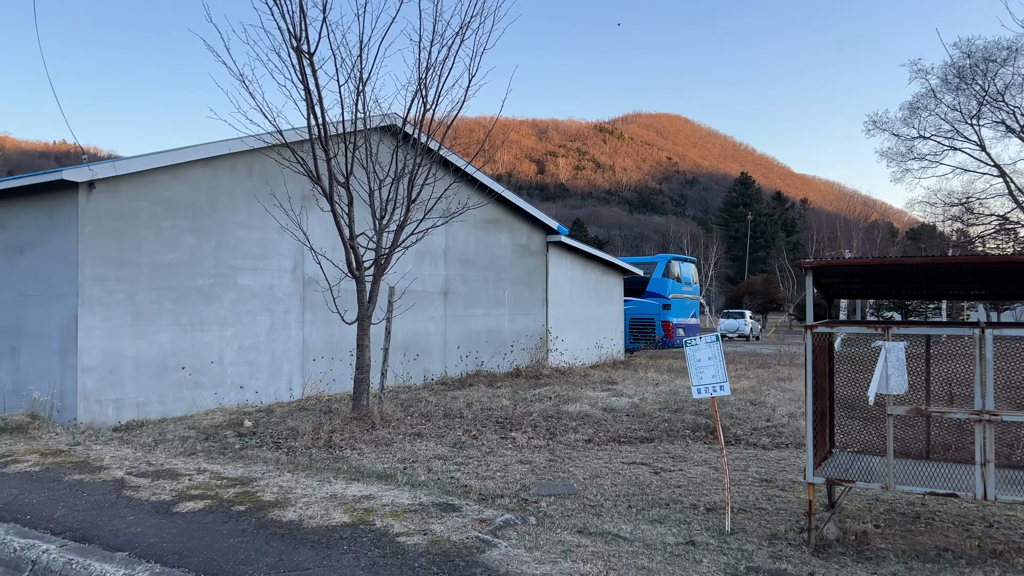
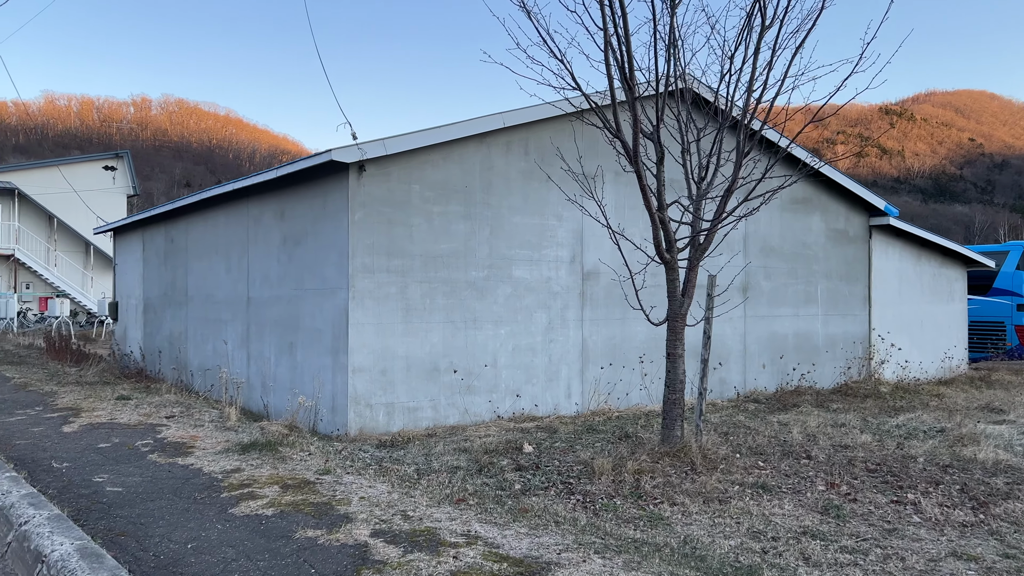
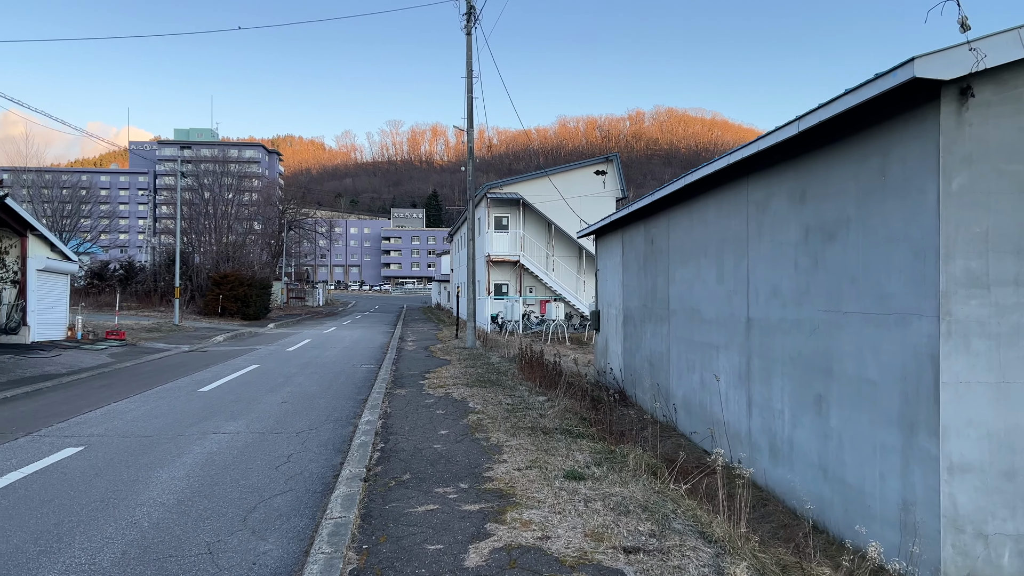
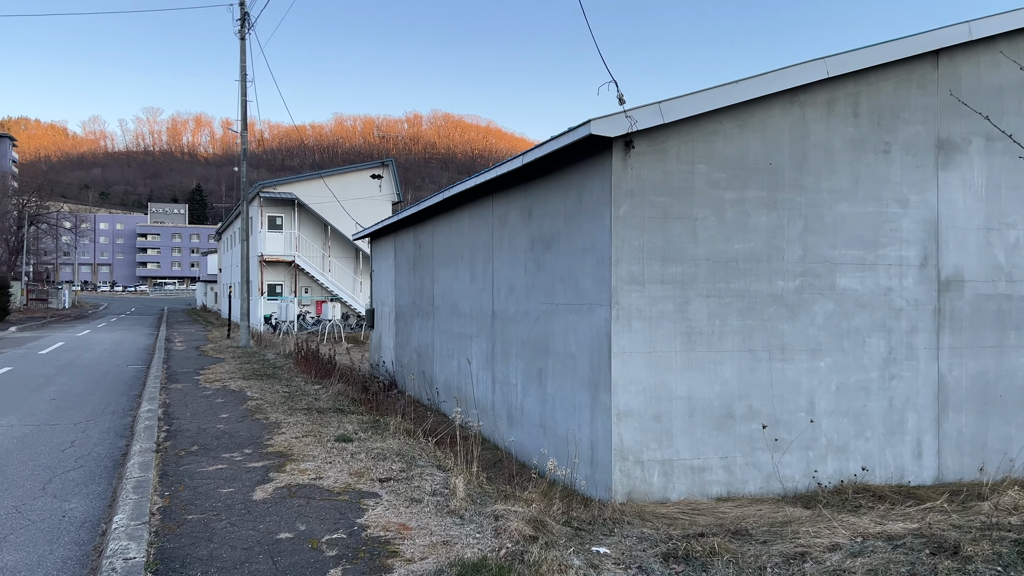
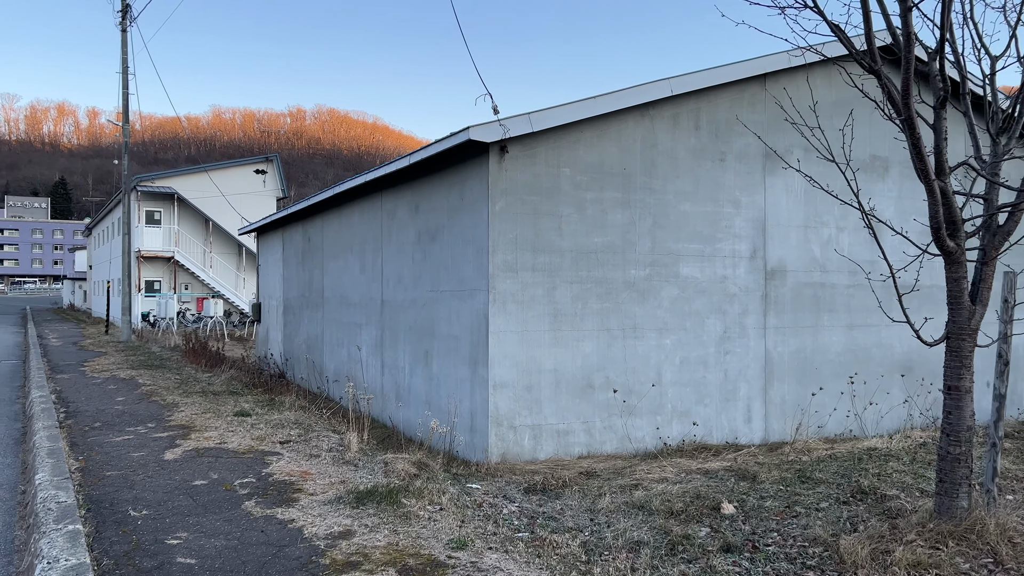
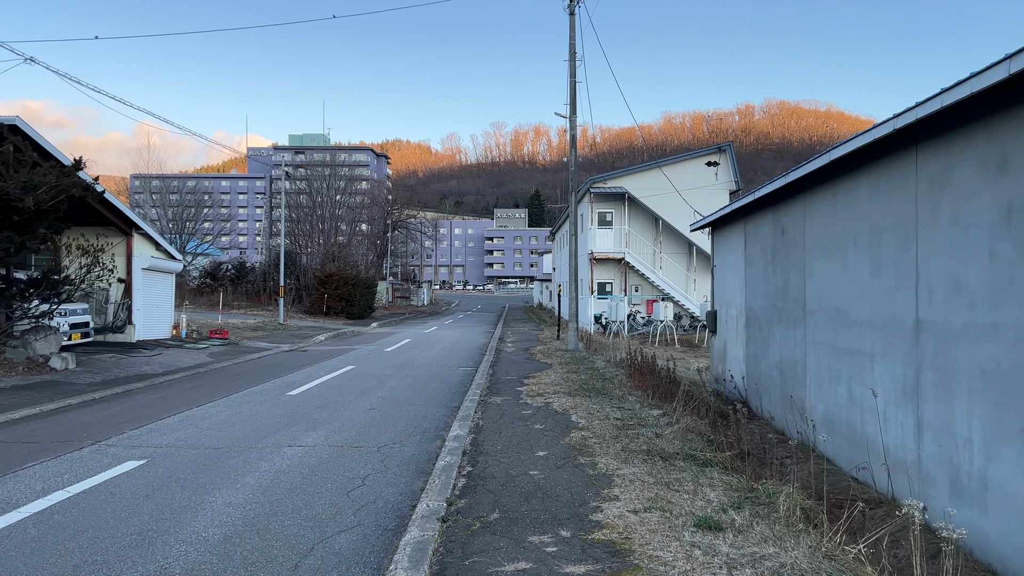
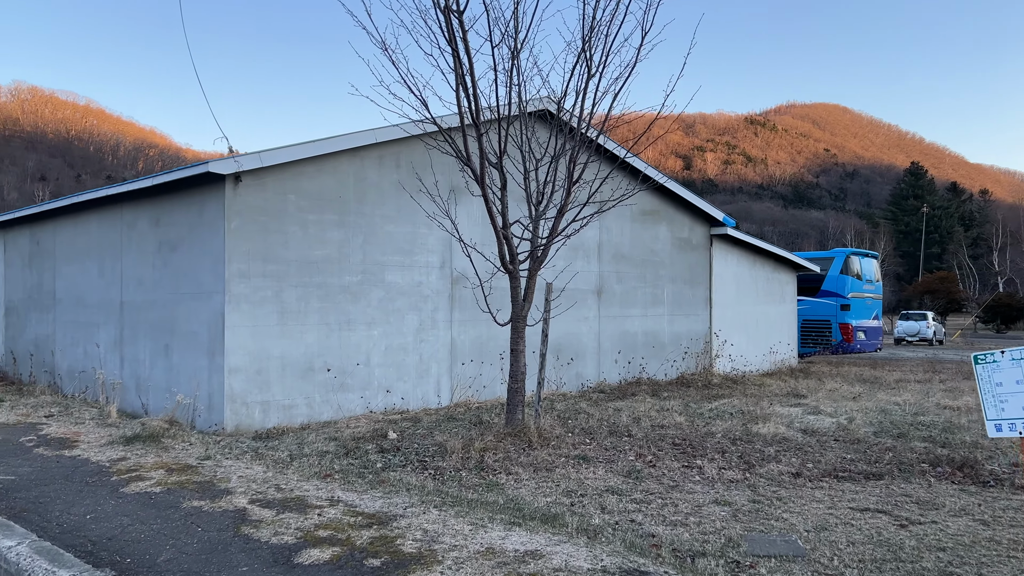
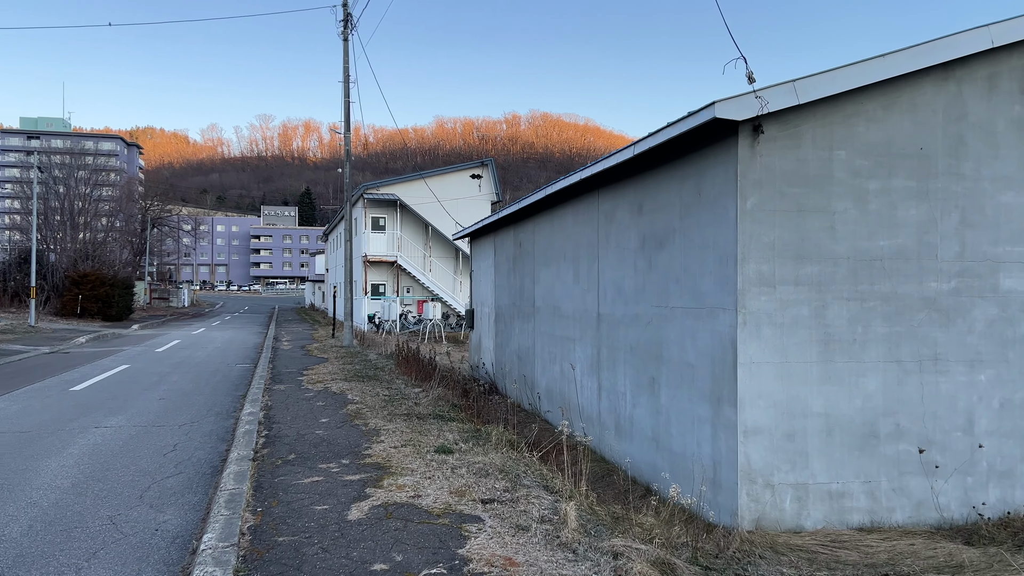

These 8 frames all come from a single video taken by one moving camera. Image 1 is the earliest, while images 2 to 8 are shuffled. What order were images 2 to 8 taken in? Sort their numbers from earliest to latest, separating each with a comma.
7, 2, 5, 4, 8, 3, 6
